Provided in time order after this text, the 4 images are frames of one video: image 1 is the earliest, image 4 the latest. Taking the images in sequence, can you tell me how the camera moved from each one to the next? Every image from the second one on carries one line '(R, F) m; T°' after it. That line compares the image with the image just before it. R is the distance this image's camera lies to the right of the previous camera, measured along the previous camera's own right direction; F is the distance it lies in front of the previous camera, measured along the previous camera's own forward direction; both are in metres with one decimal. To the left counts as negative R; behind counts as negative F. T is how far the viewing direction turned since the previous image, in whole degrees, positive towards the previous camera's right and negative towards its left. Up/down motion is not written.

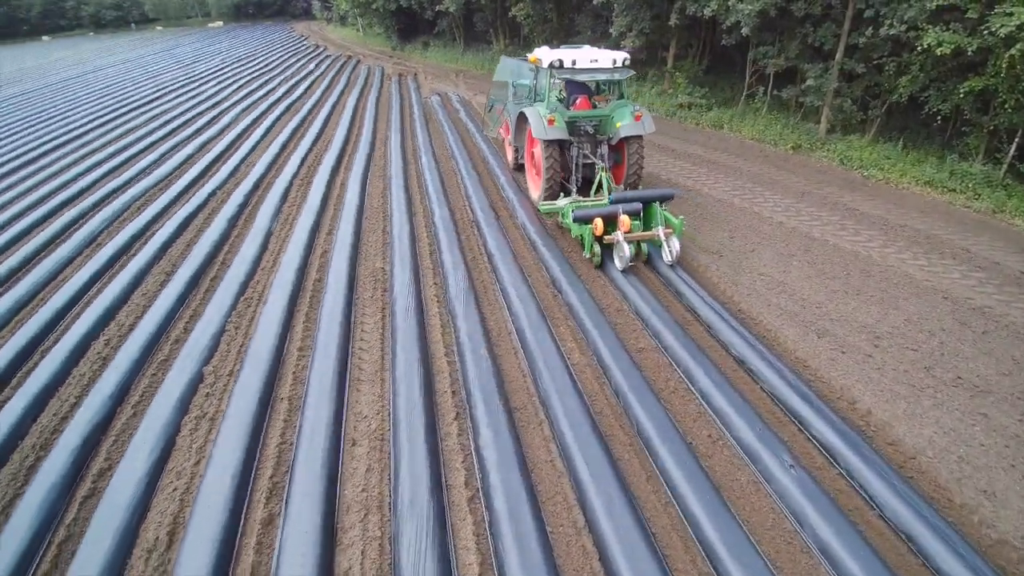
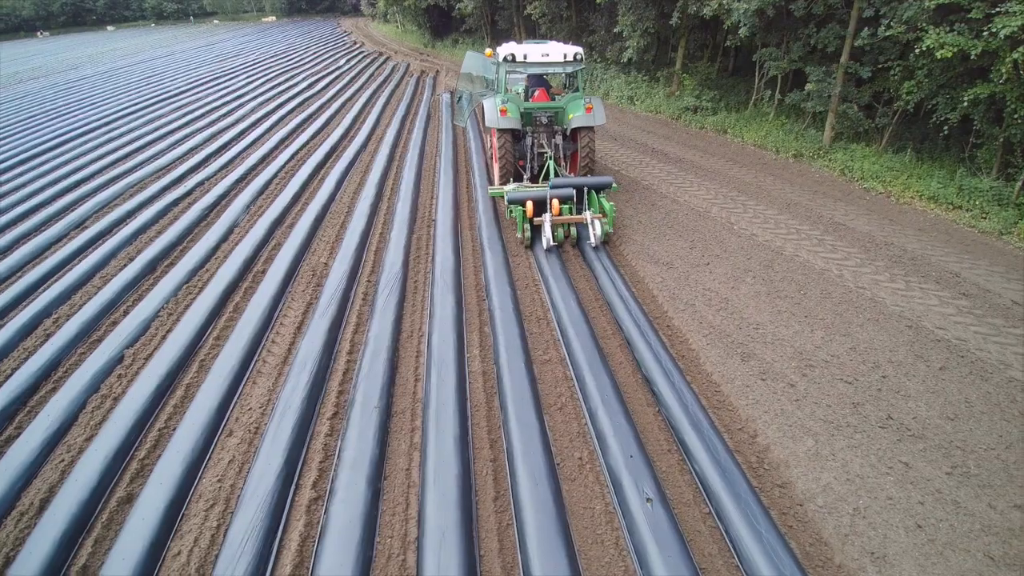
(+1.1, +0.2) m; -5°
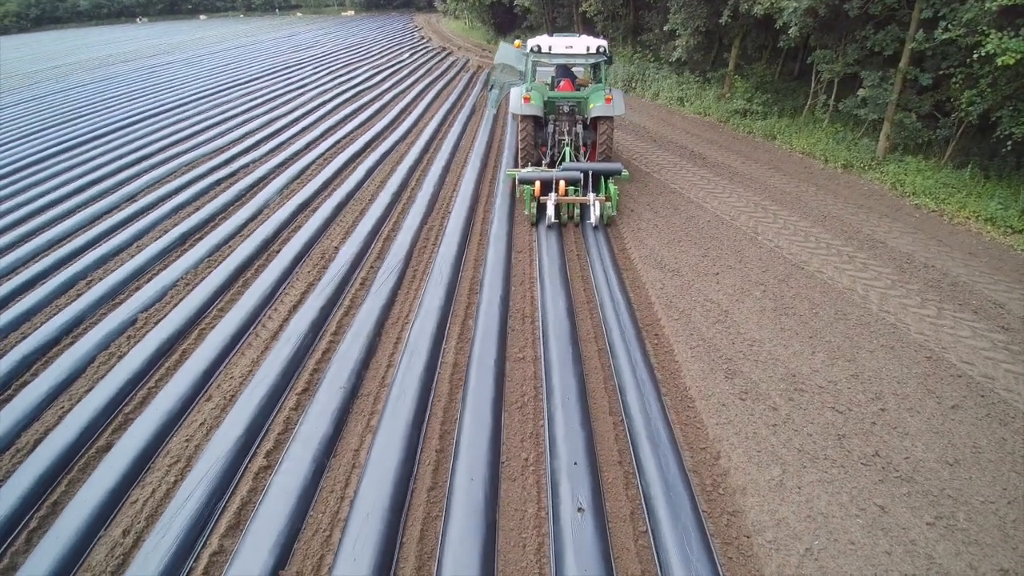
(+0.6, +0.1) m; -7°
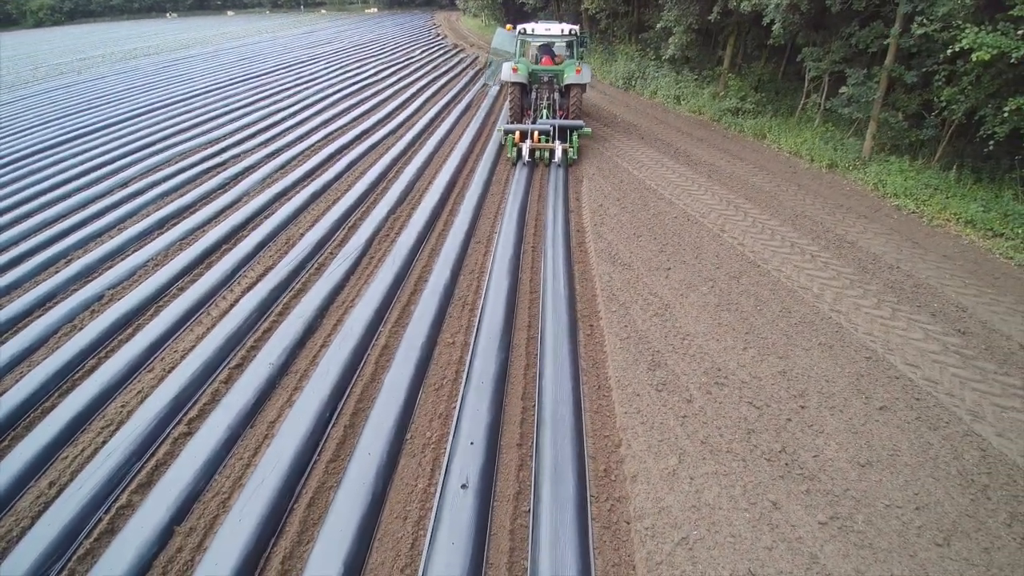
(+0.7, 0.0) m; -3°
